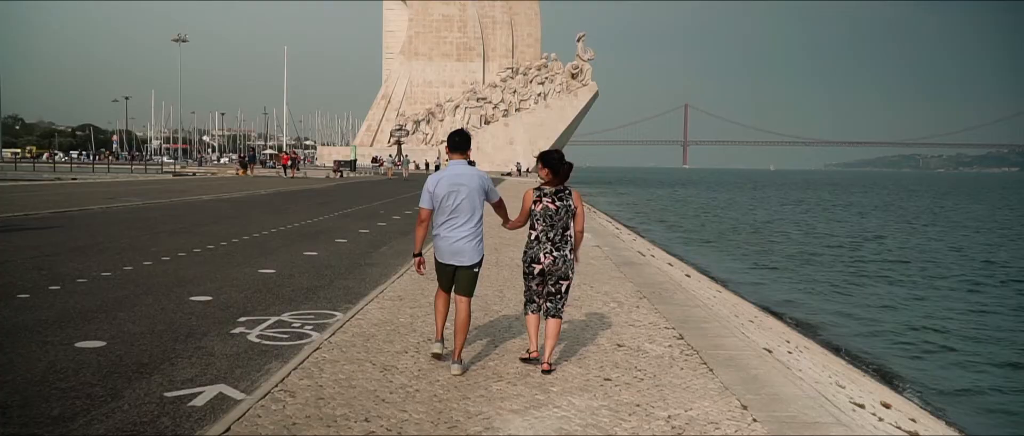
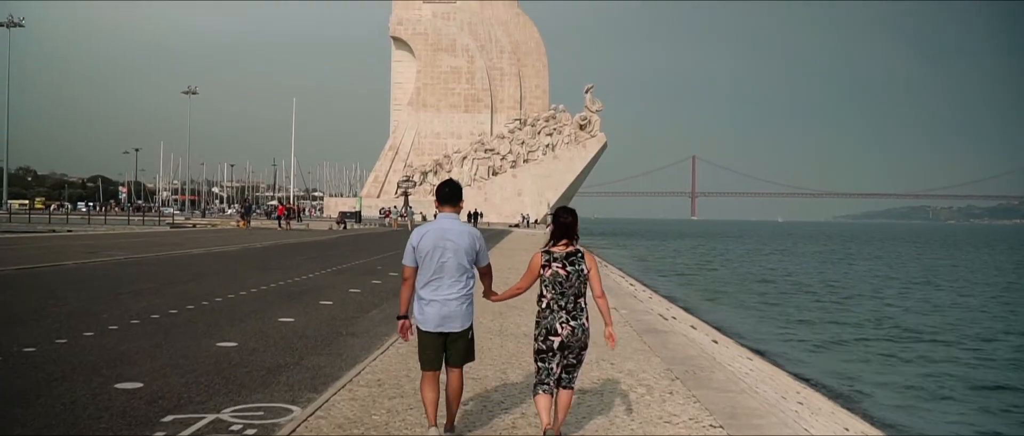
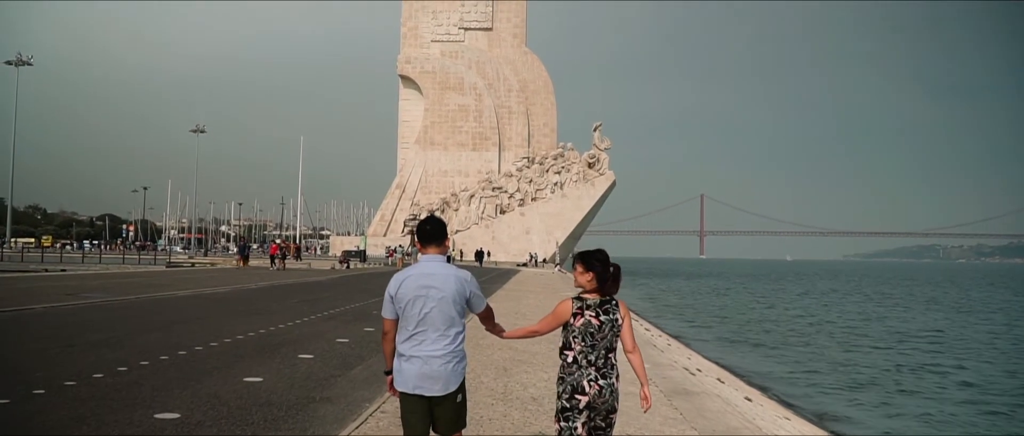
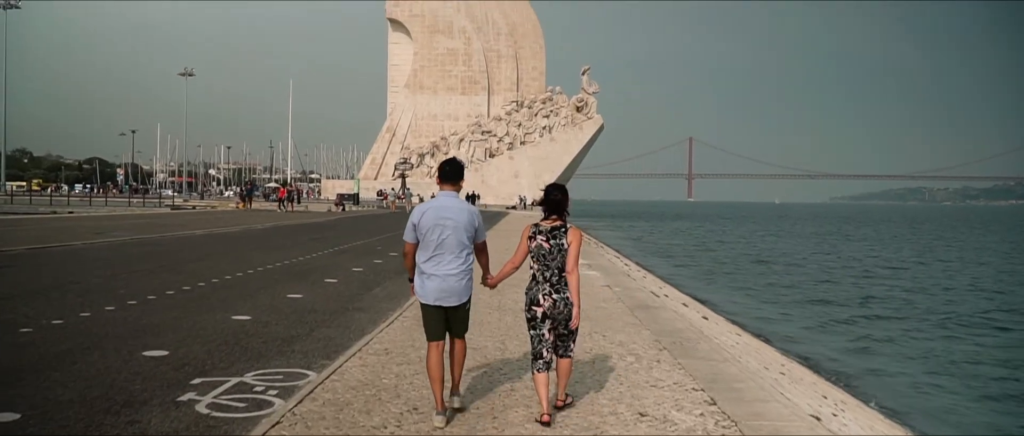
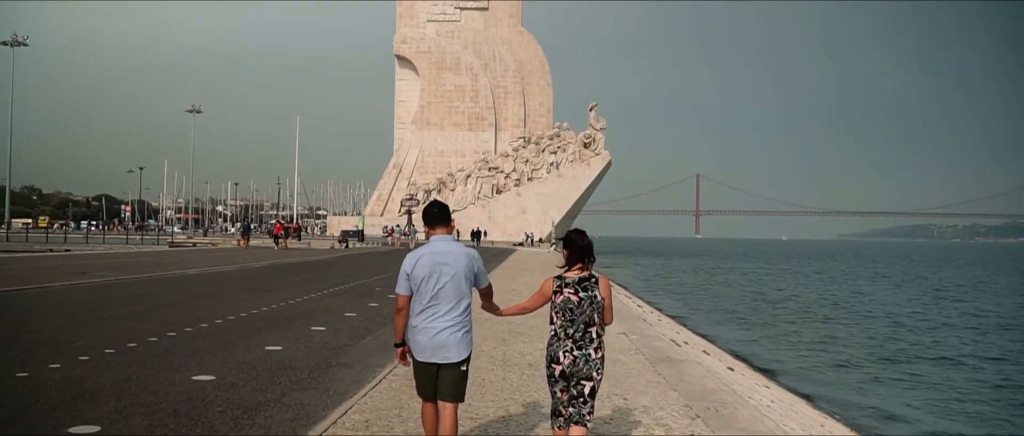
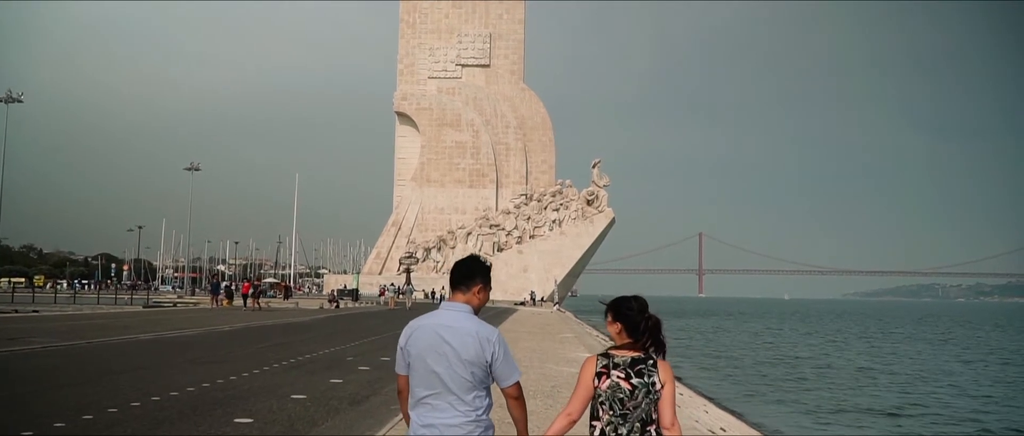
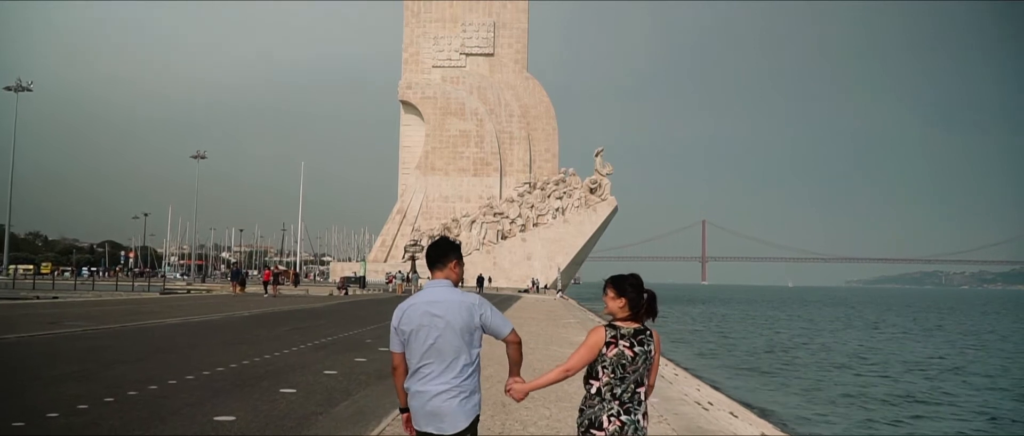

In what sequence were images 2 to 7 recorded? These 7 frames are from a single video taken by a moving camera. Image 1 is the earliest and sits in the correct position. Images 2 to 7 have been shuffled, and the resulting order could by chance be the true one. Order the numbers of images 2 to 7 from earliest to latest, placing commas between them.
4, 2, 5, 3, 7, 6
